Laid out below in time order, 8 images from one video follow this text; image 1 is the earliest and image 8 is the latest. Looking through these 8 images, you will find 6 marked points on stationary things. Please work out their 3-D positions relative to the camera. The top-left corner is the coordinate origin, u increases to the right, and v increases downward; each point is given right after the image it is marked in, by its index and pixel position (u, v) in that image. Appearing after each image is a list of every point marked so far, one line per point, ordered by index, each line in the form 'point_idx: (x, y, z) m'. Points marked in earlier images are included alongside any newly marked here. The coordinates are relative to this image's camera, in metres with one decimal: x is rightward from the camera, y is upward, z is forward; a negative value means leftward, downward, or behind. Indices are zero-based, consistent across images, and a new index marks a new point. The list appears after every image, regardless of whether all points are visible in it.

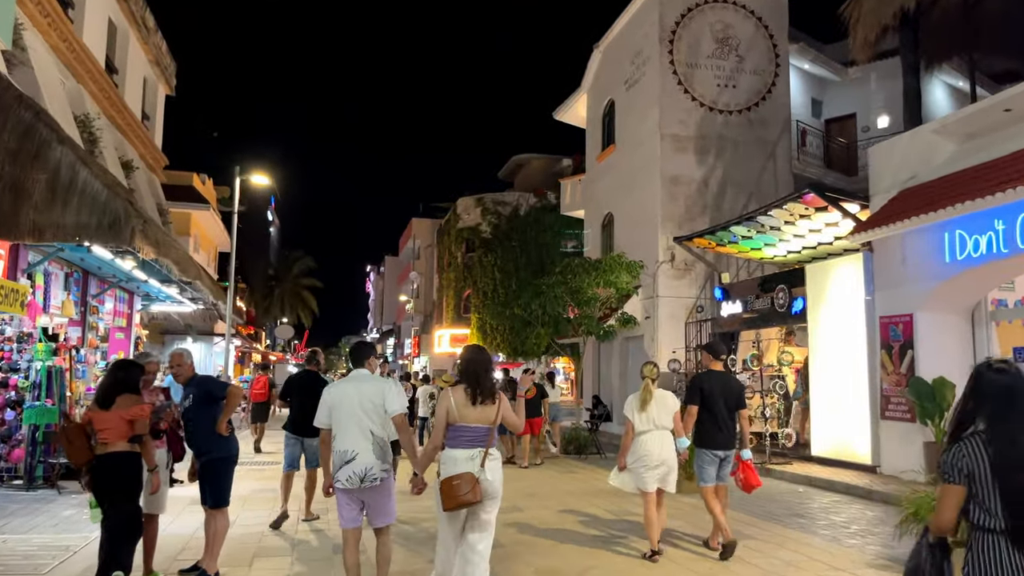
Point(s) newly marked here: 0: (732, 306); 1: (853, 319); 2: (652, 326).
0: (+4.5, -0.4, +15.7) m
1: (+5.3, -0.4, +12.1) m
2: (+3.2, -0.9, +17.8) m
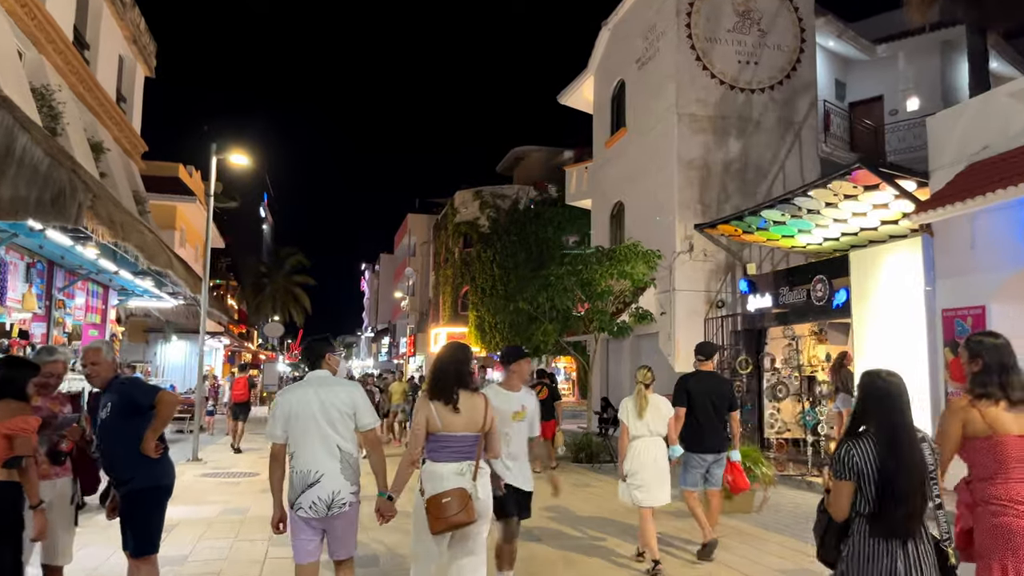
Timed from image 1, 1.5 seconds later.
0: (+4.5, -0.2, +14.2) m
1: (+5.4, -0.3, +10.6) m
2: (+3.3, -0.7, +16.3) m
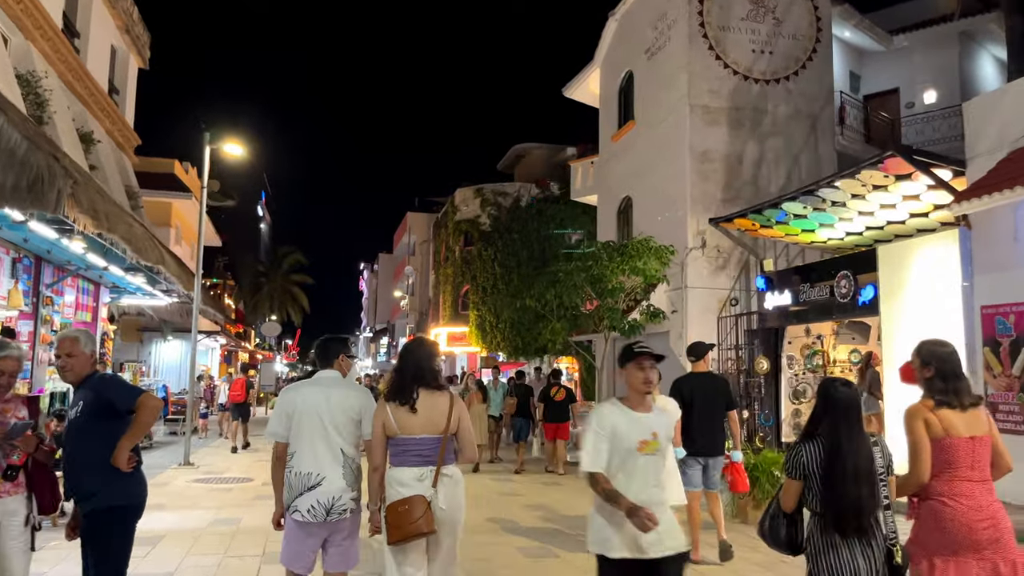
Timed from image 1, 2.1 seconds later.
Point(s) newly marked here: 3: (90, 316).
0: (+4.7, -0.2, +13.6) m
1: (+5.5, -0.2, +10.0) m
2: (+3.4, -0.7, +15.7) m
3: (-10.6, -0.7, +19.6) m
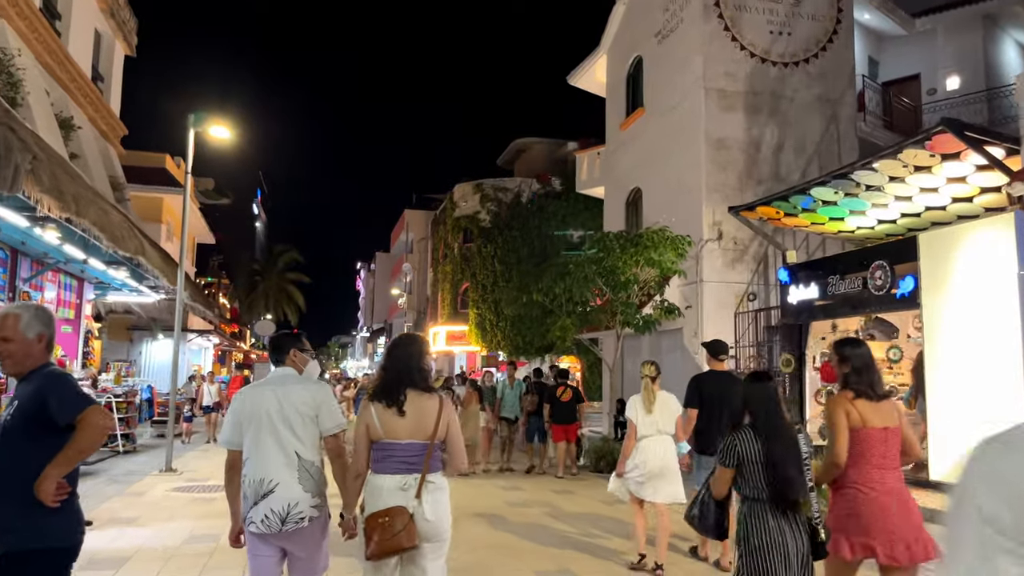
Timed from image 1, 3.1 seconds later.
0: (+4.8, -0.1, +12.7) m
1: (+5.6, -0.1, +9.2) m
2: (+3.5, -0.6, +14.8) m
3: (-10.5, -0.6, +18.7) m
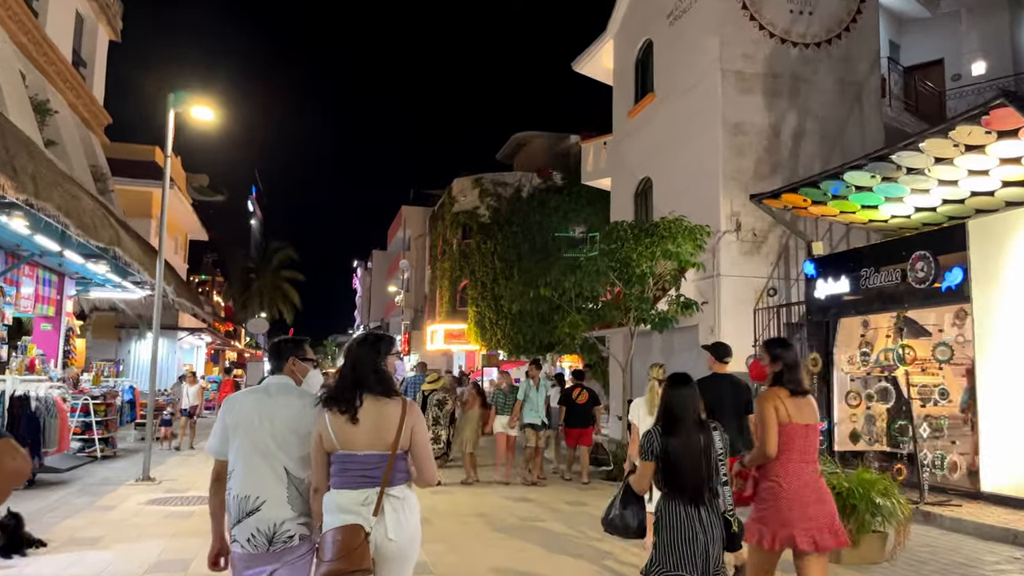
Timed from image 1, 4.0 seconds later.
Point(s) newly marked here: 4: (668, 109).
0: (+4.9, 0.0, +11.8) m
1: (+5.8, 0.0, +8.3) m
2: (+3.6, -0.5, +13.9) m
3: (-10.5, -0.5, +17.7) m
4: (+3.3, +3.8, +16.3) m
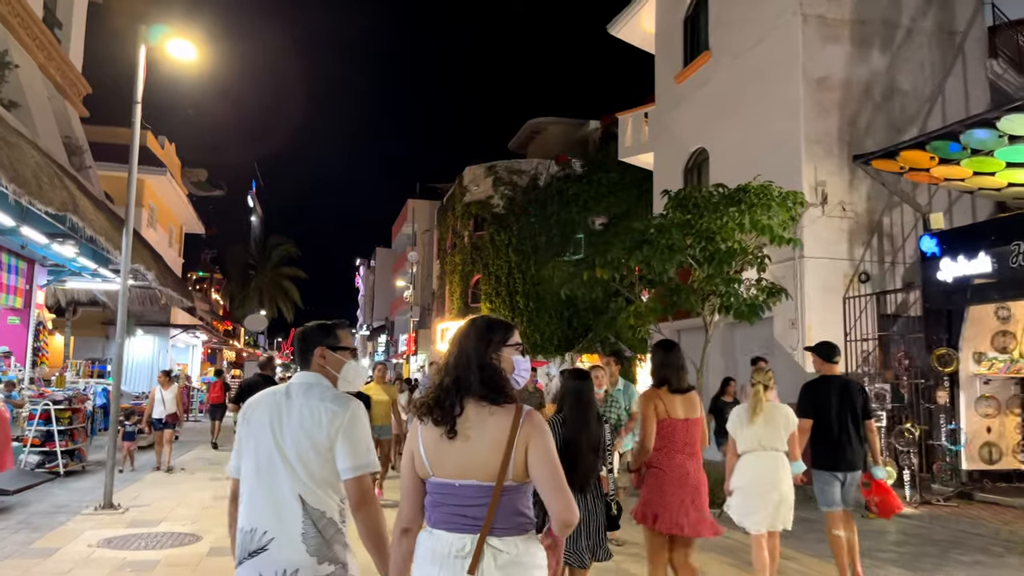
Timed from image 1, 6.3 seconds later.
0: (+5.5, +0.3, +9.6) m
1: (+6.4, +0.2, +6.0) m
2: (+4.2, -0.2, +11.6) m
3: (-9.8, -0.3, +15.5) m
4: (+3.9, +4.0, +14.1) m
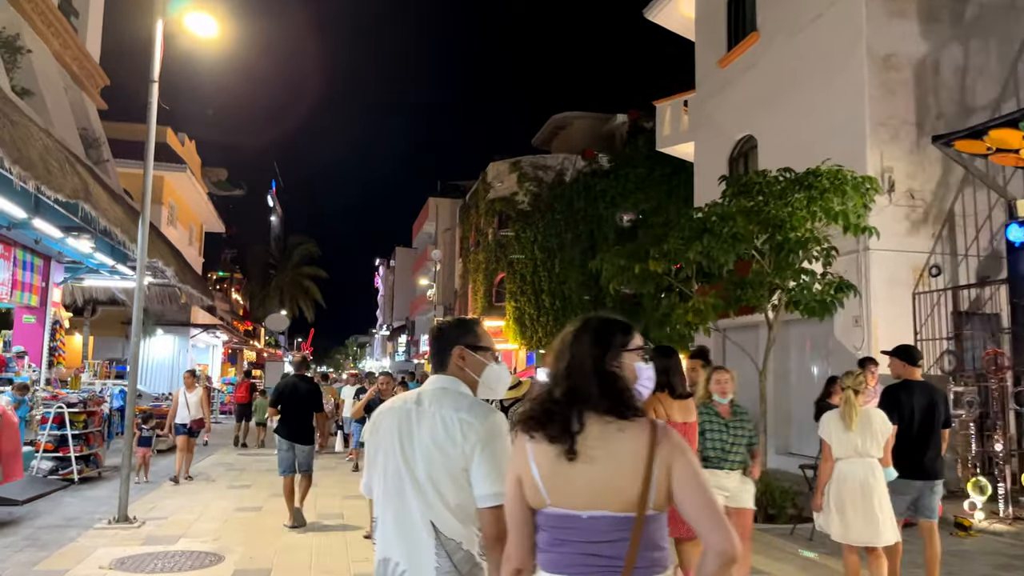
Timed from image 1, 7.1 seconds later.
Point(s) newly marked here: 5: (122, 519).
0: (+6.0, +0.4, +8.6) m
1: (+6.8, +0.3, +5.0) m
2: (+4.8, -0.2, +10.7) m
3: (-9.1, -0.2, +14.9) m
4: (+4.6, +4.1, +13.2) m
5: (-4.0, -2.3, +7.9) m
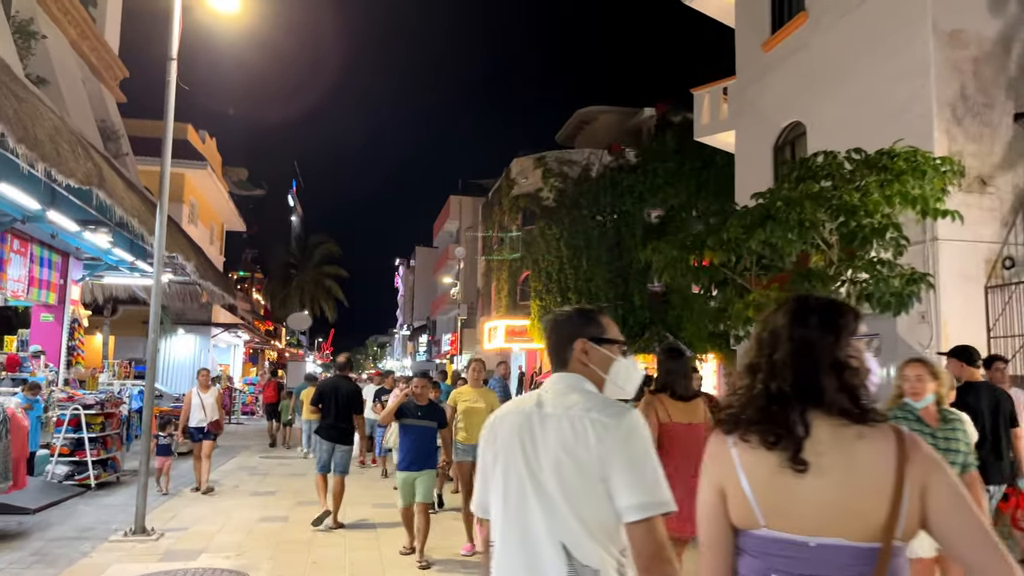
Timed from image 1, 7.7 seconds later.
0: (+6.5, +0.5, +7.8) m
1: (+7.2, +0.4, +4.2) m
2: (+5.3, -0.1, +9.9) m
3: (-8.5, -0.2, +14.4) m
4: (+5.1, +4.2, +12.4) m
5: (-3.5, -2.3, +7.3) m
